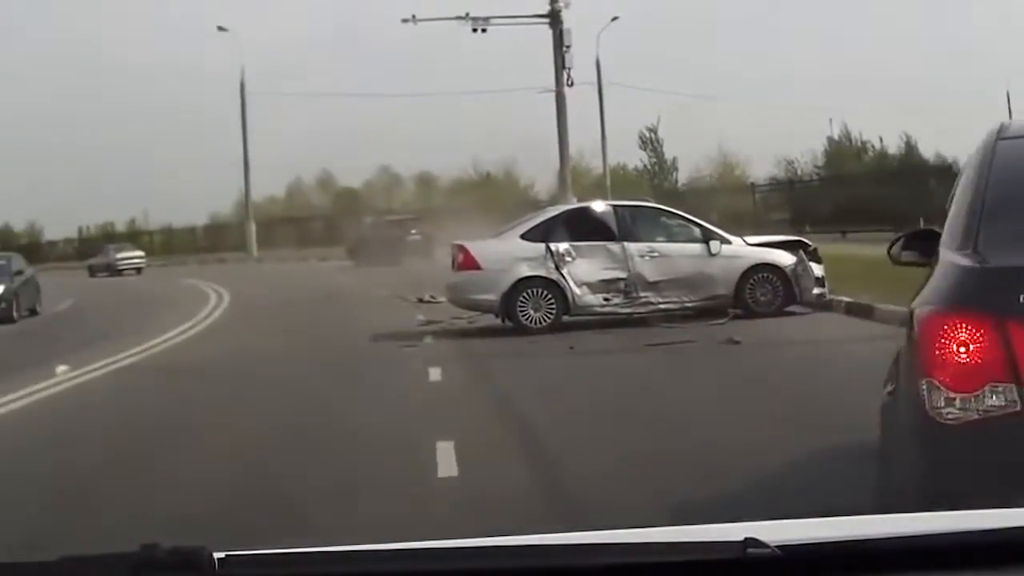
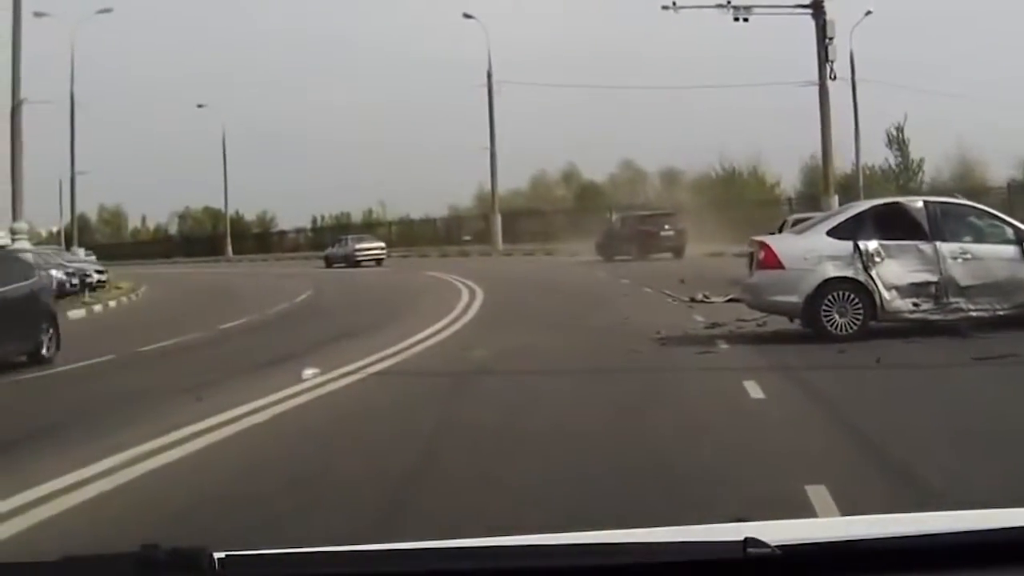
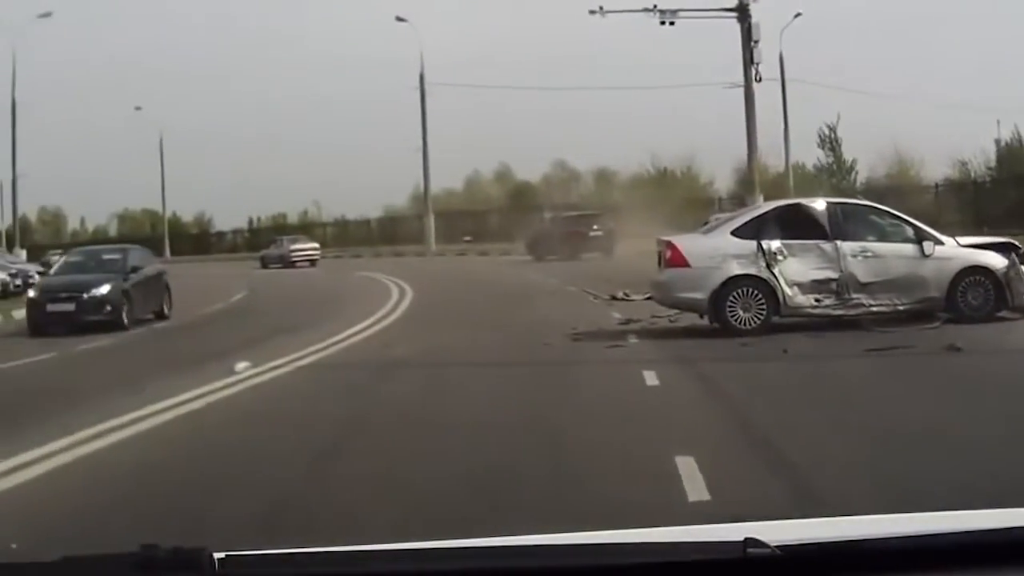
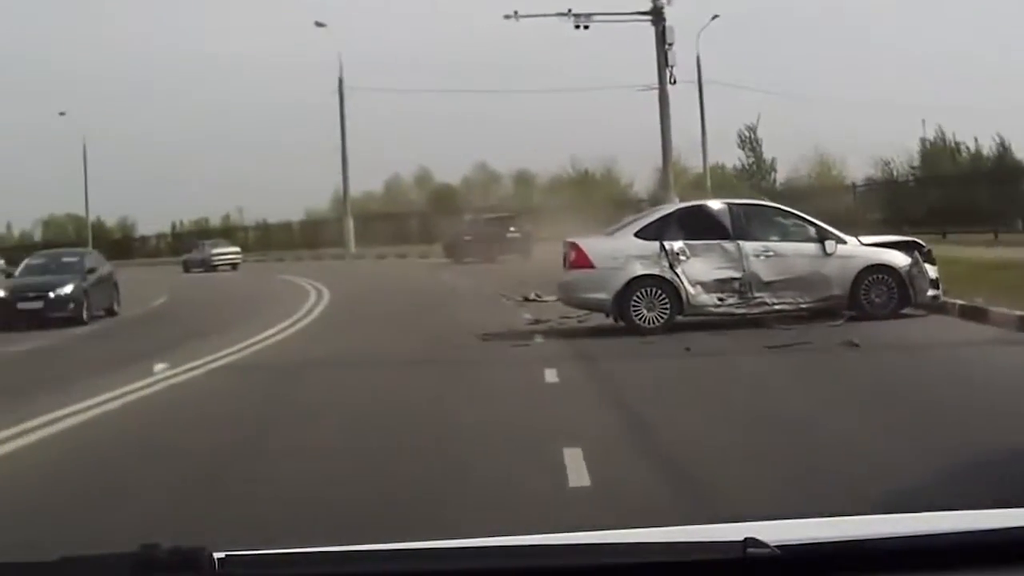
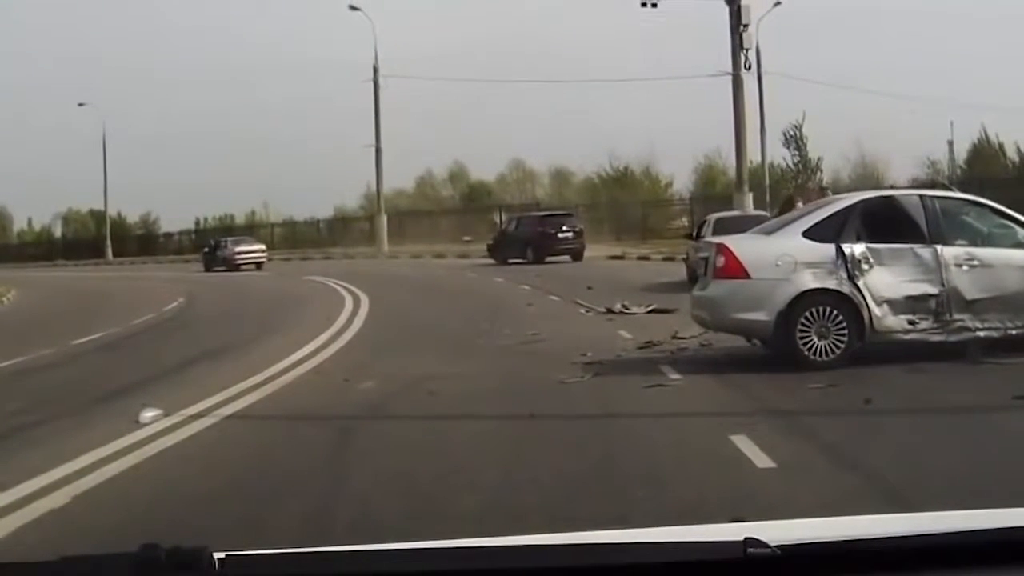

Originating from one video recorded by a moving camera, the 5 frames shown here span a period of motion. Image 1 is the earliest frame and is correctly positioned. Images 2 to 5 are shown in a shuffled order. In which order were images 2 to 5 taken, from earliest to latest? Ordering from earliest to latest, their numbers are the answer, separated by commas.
4, 3, 2, 5
